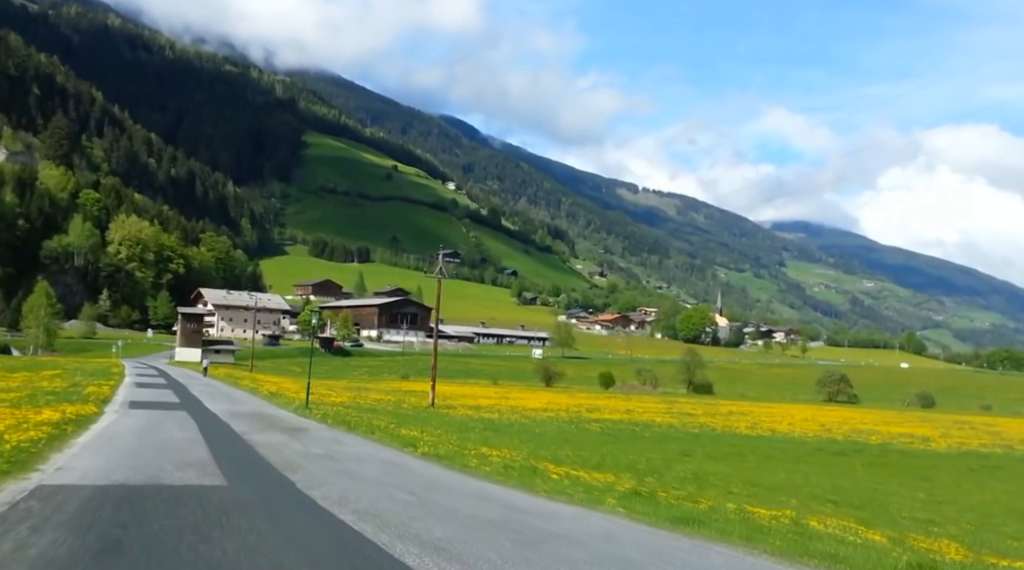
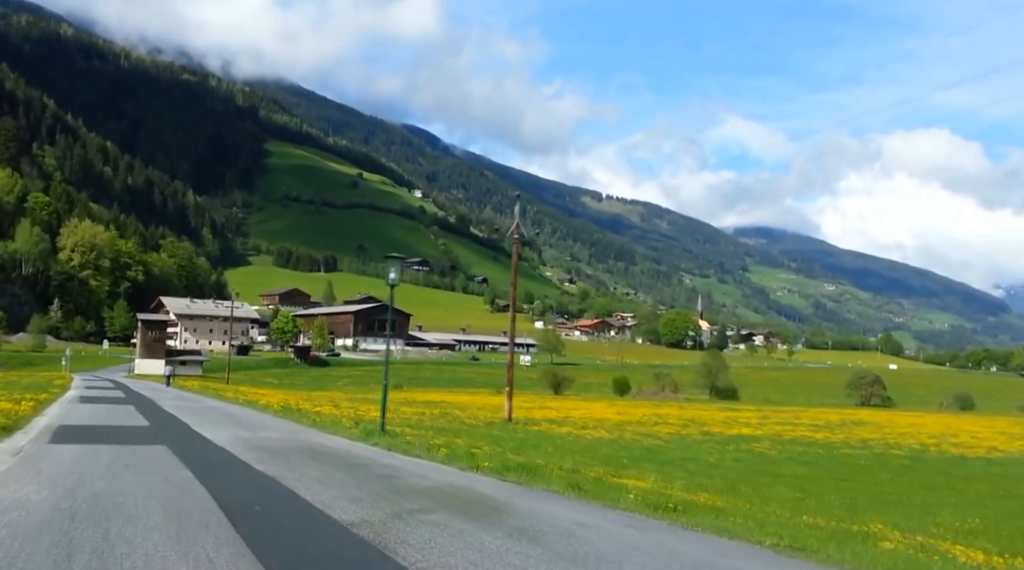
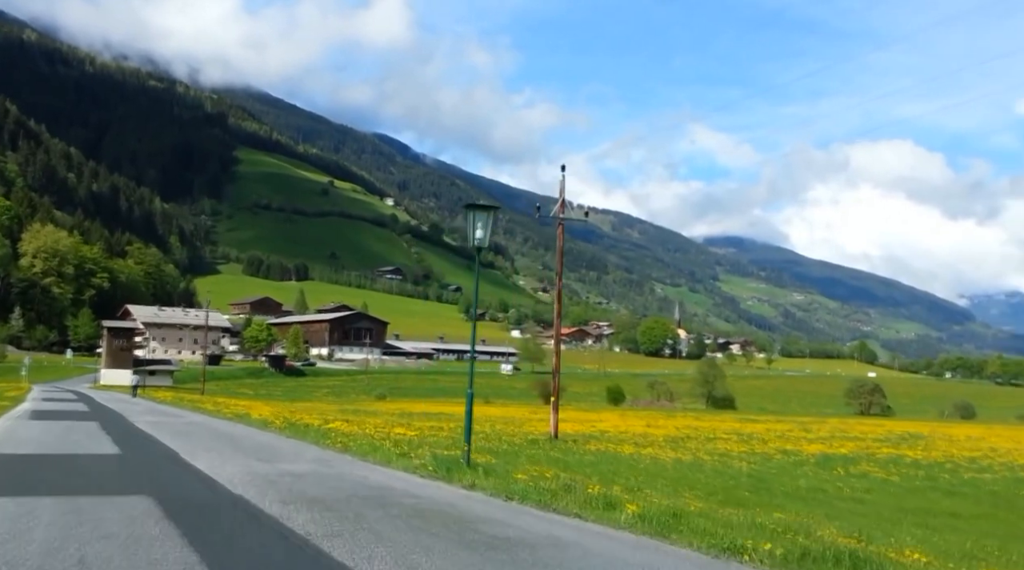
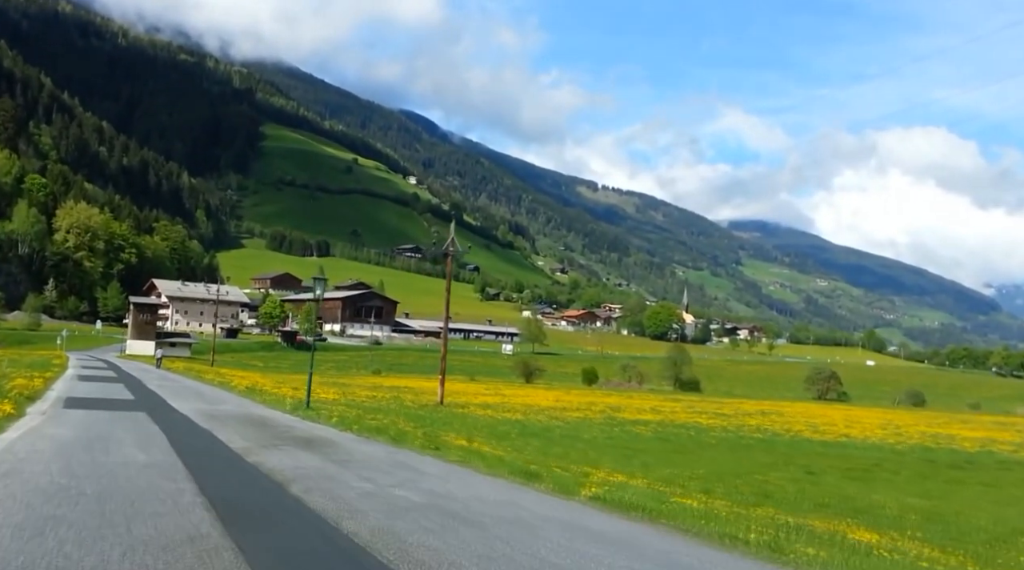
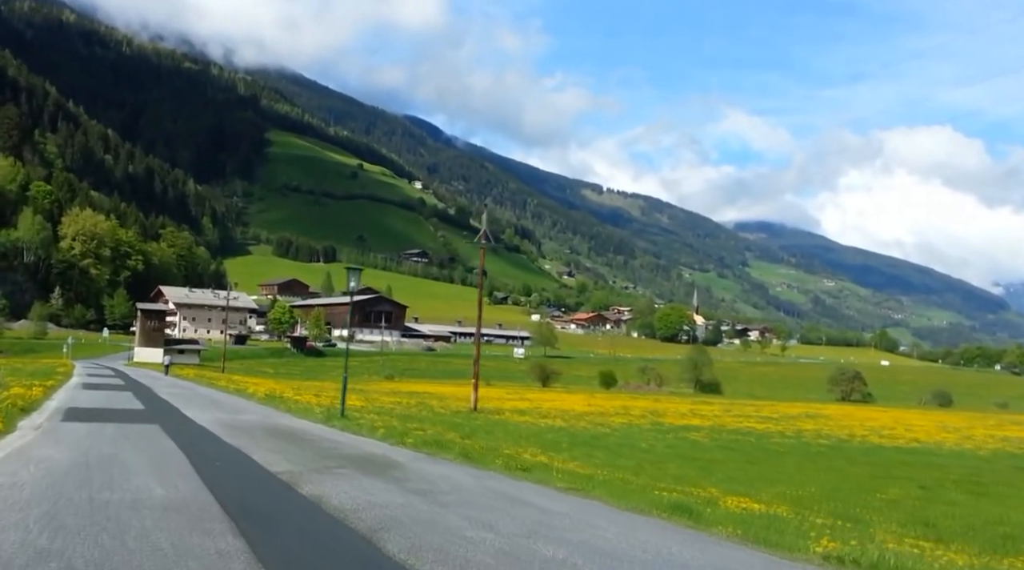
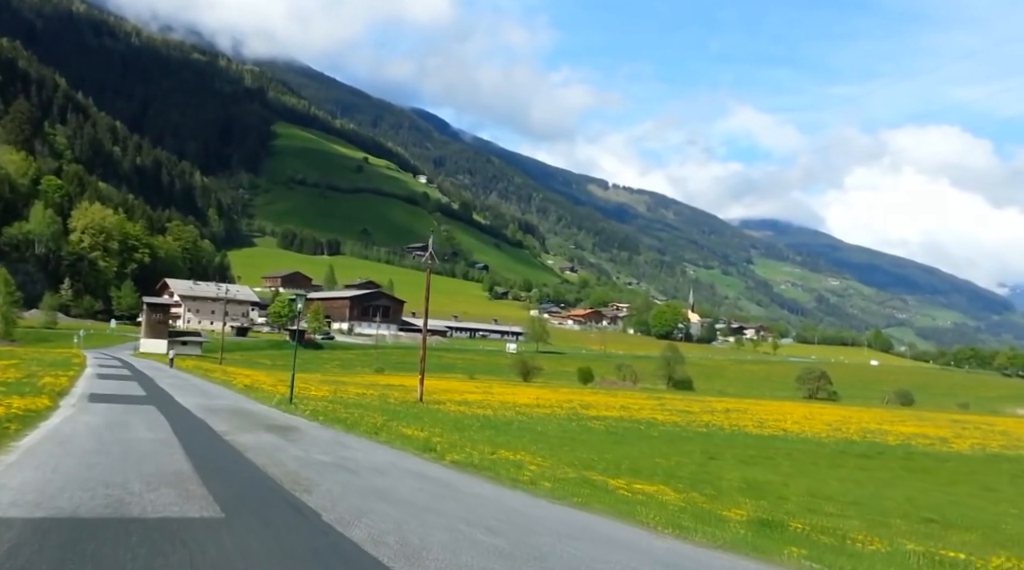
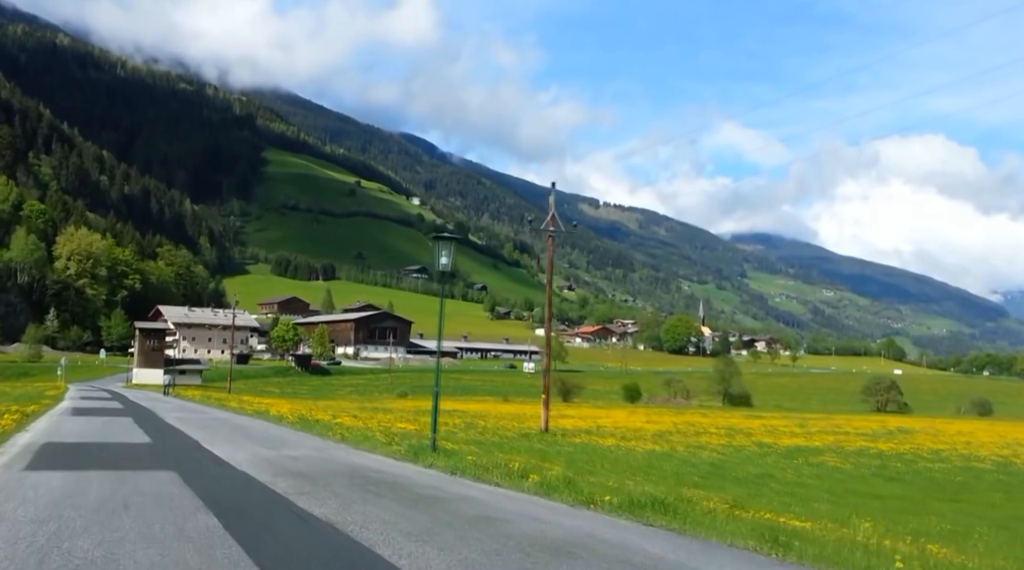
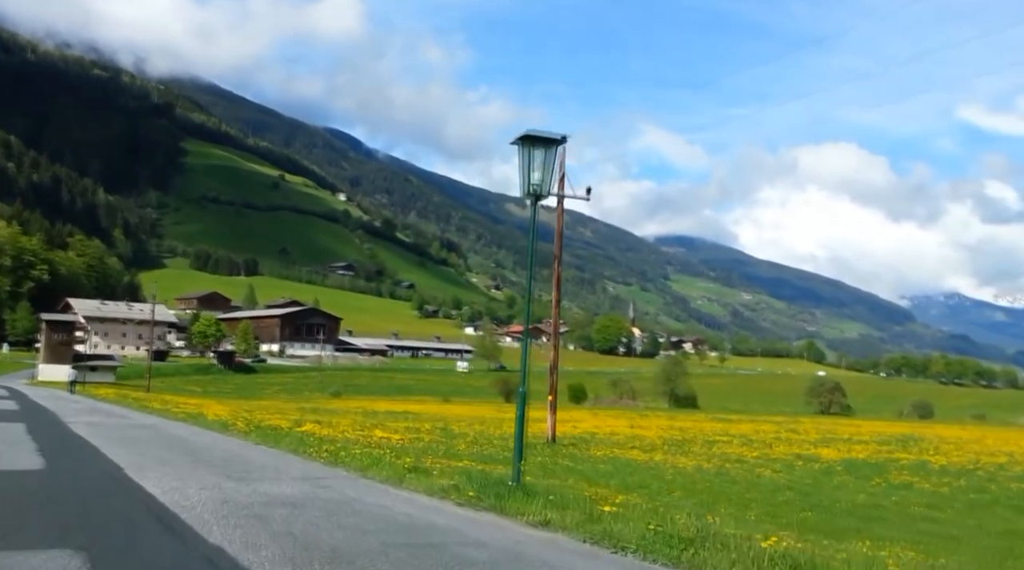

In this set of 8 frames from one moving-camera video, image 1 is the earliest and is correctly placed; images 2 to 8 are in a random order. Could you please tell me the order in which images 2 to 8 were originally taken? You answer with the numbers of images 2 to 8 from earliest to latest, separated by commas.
6, 4, 5, 2, 7, 3, 8
